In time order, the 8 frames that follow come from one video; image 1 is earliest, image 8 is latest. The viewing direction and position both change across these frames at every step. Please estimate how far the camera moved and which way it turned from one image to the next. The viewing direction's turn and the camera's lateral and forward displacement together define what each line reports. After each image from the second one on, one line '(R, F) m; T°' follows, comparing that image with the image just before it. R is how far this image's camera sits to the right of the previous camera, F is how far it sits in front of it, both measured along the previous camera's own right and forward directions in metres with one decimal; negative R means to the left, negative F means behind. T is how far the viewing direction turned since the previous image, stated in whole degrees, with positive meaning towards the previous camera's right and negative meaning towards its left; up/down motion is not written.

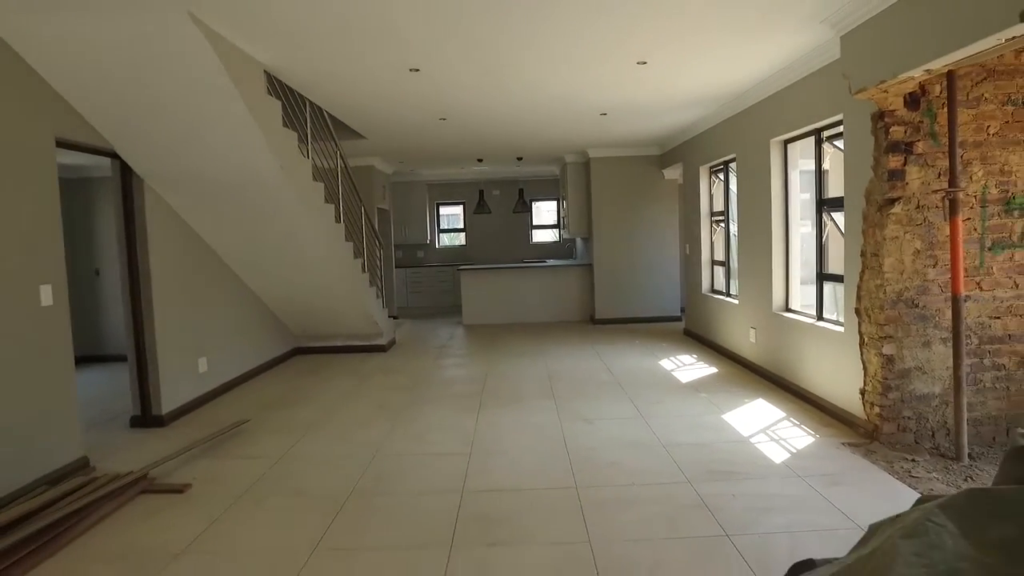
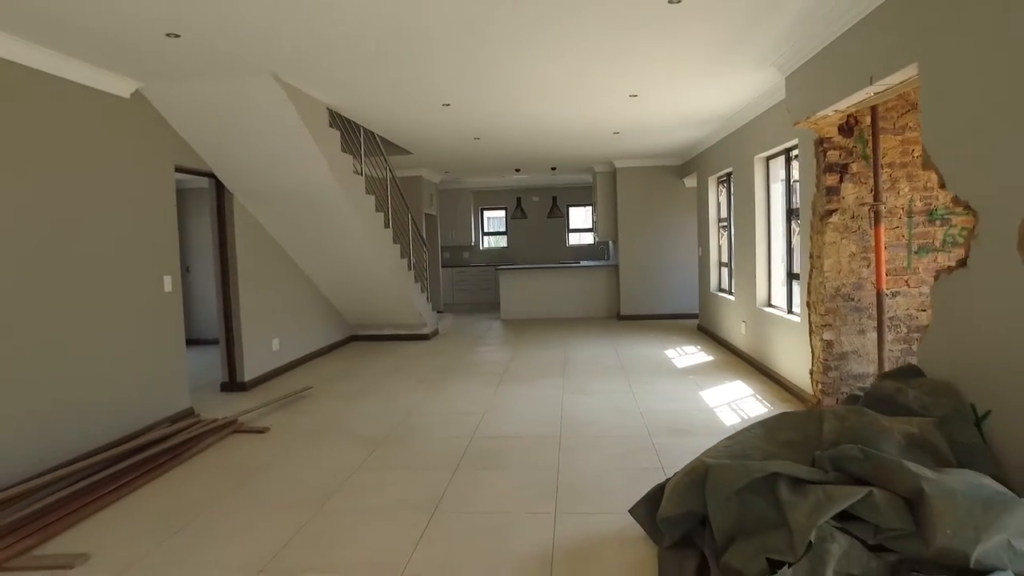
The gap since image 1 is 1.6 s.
(+0.4, -0.9) m; -5°
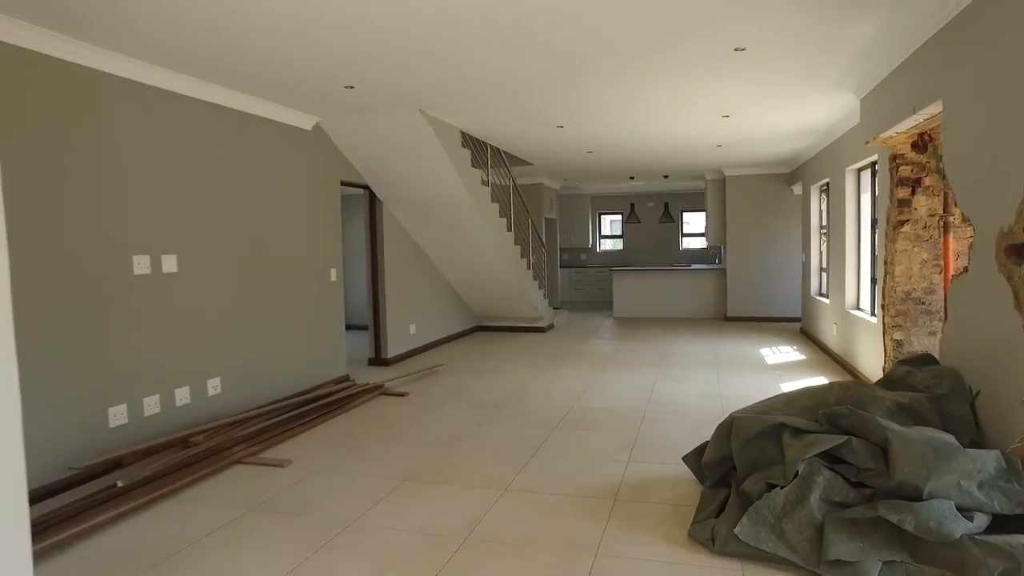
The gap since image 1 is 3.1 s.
(+0.2, -0.8) m; -10°
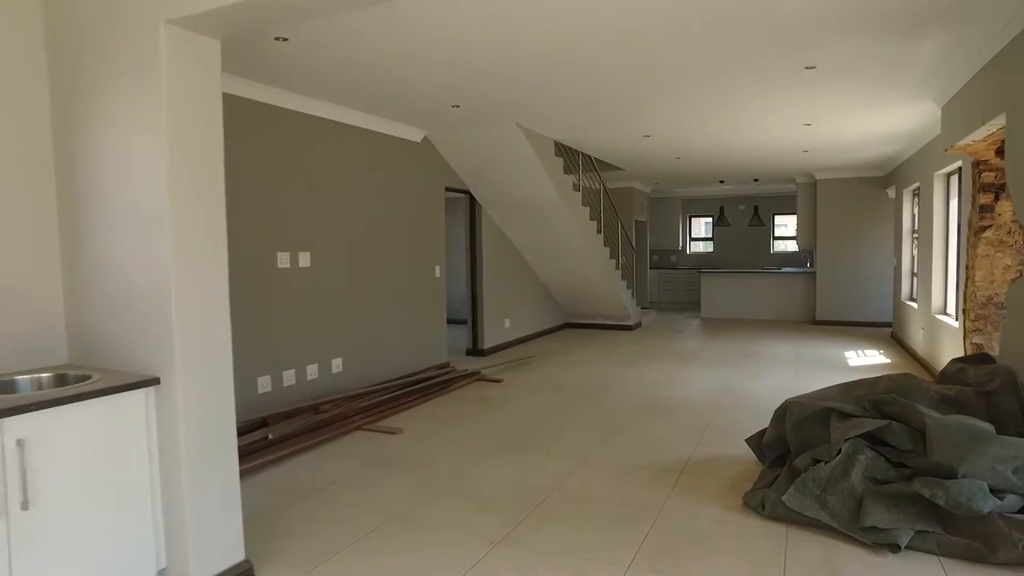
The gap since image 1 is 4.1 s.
(+0.1, -0.5) m; -8°
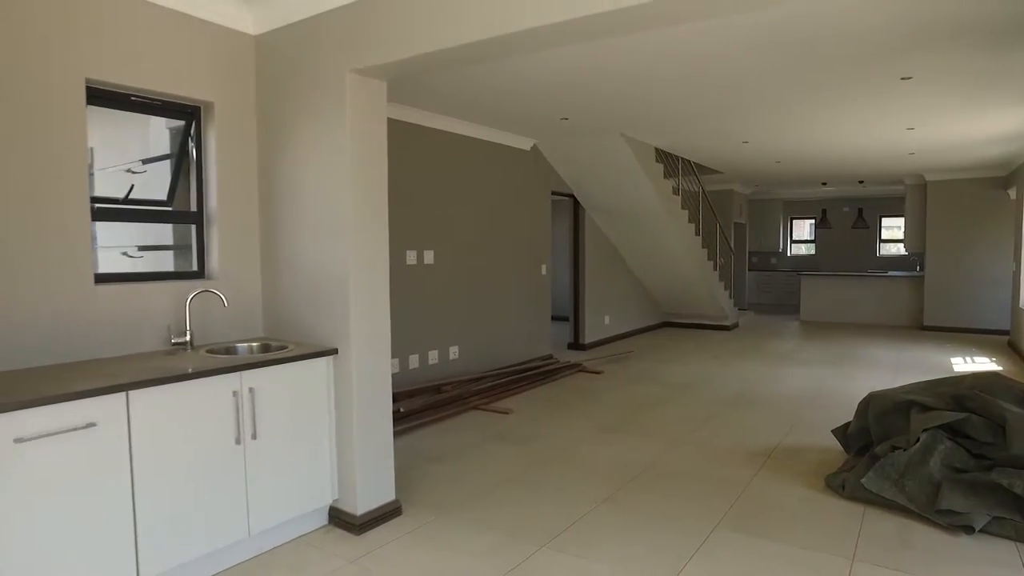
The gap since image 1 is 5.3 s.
(0.0, -0.4) m; -8°
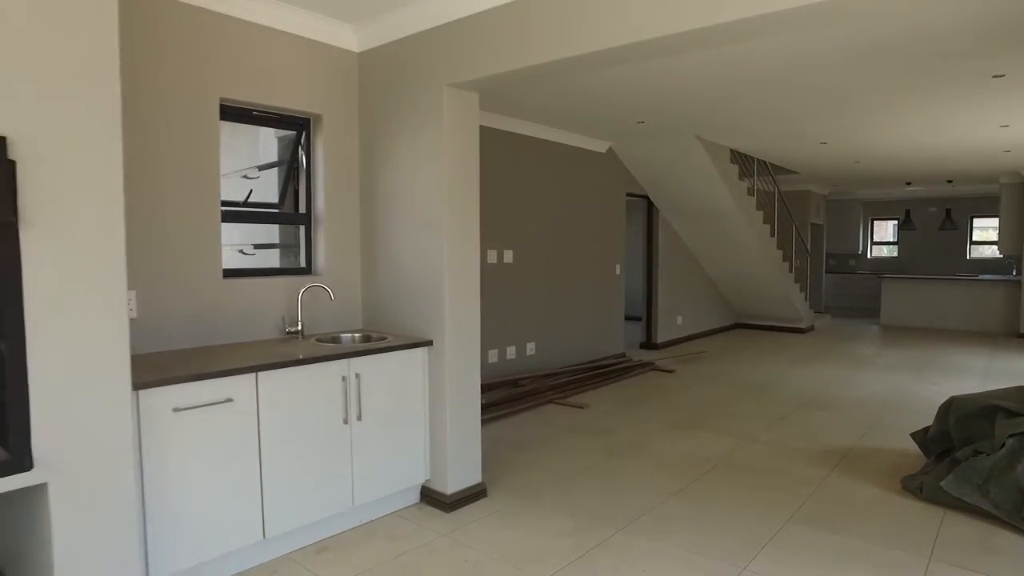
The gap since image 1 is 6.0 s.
(-0.1, -0.2) m; -5°
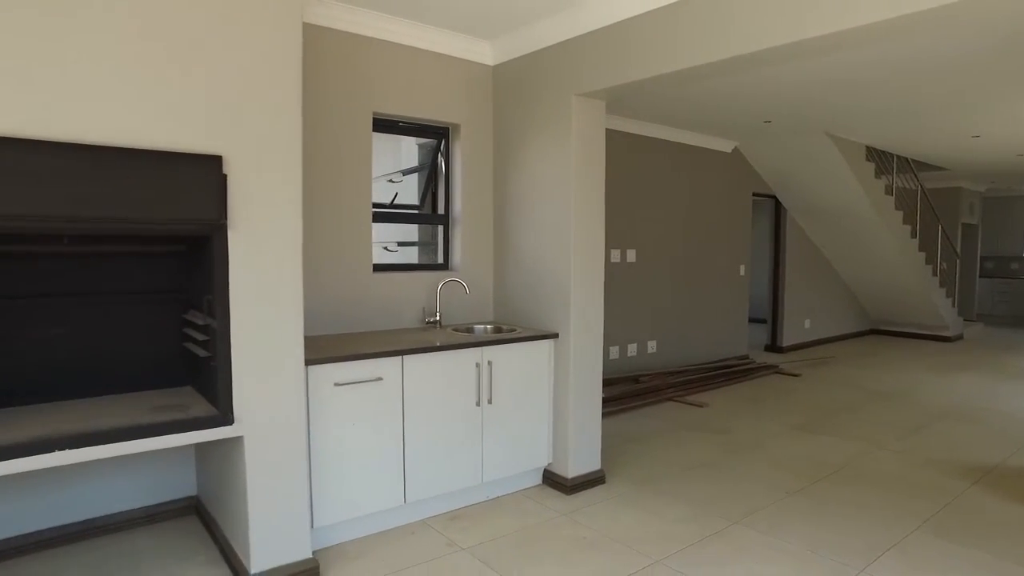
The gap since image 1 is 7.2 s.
(0.0, -0.2) m; -10°
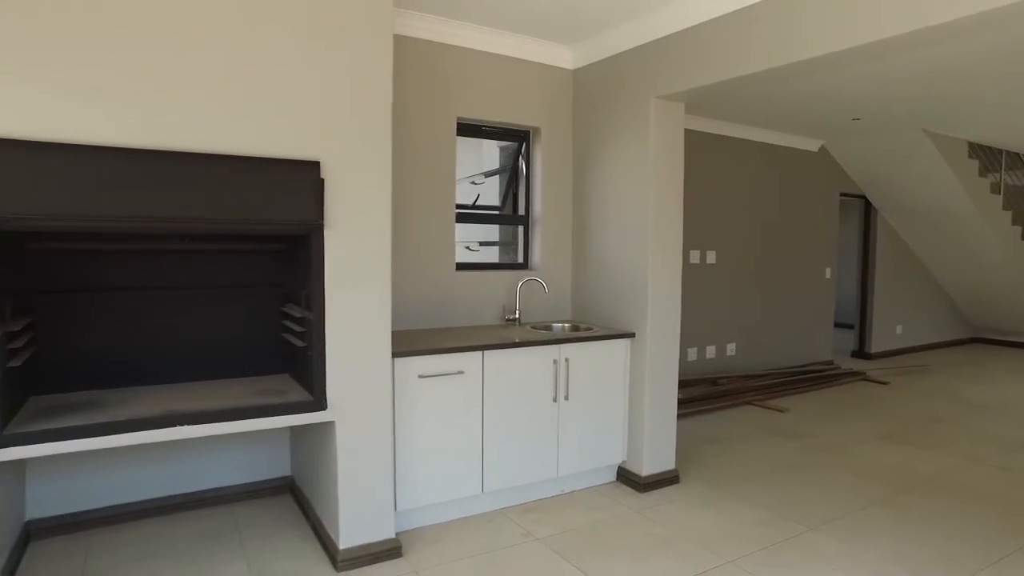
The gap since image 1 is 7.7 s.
(0.0, -0.1) m; -6°
